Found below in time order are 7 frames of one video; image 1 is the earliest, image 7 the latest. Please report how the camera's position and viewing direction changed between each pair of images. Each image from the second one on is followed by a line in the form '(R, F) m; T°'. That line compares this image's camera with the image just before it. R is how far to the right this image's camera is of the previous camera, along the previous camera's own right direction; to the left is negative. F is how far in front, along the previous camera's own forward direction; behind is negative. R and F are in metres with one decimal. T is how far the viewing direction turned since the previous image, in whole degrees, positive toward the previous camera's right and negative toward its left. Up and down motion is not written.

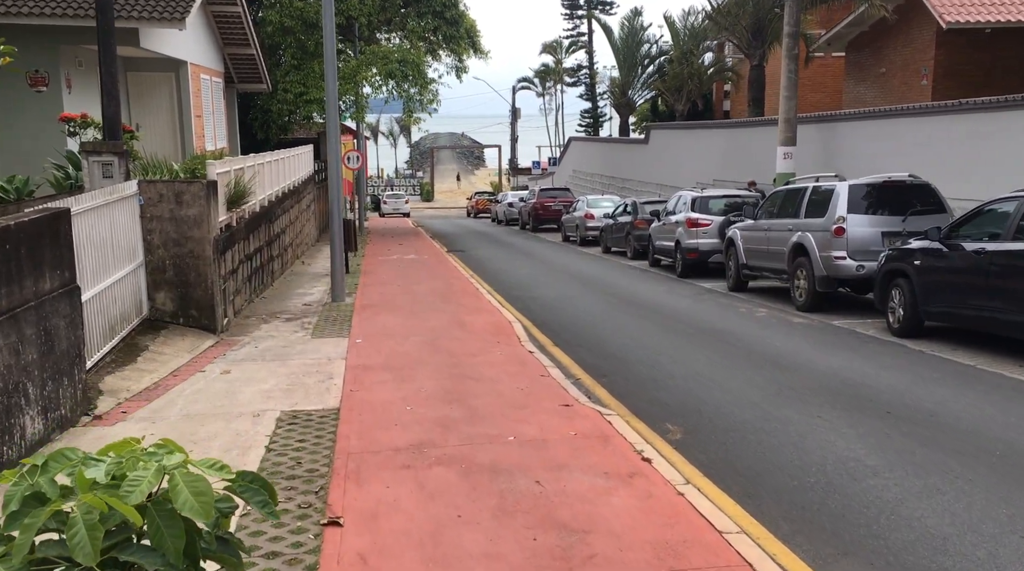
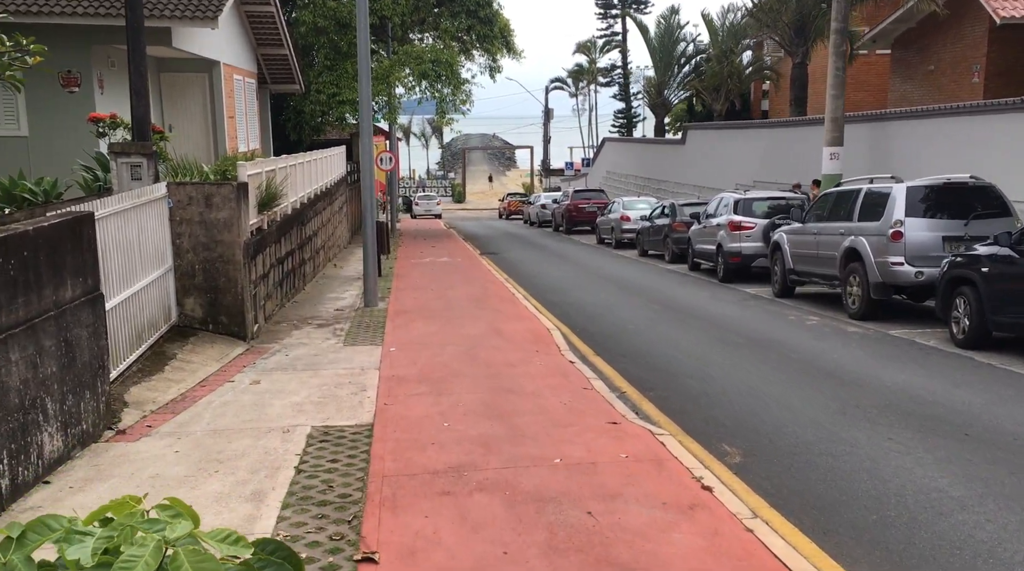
(-0.1, +0.4) m; -2°
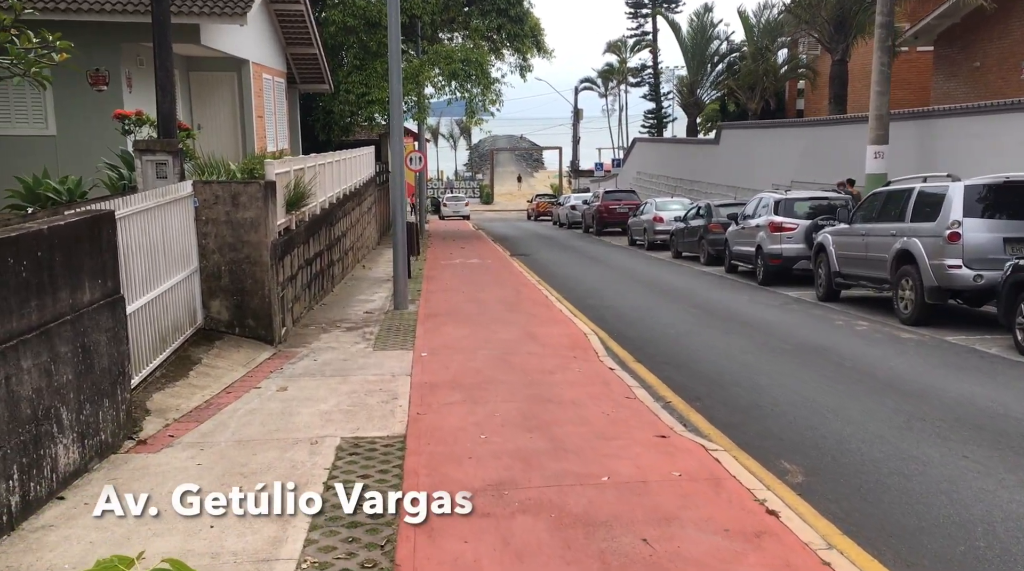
(-0.1, +0.4) m; -2°
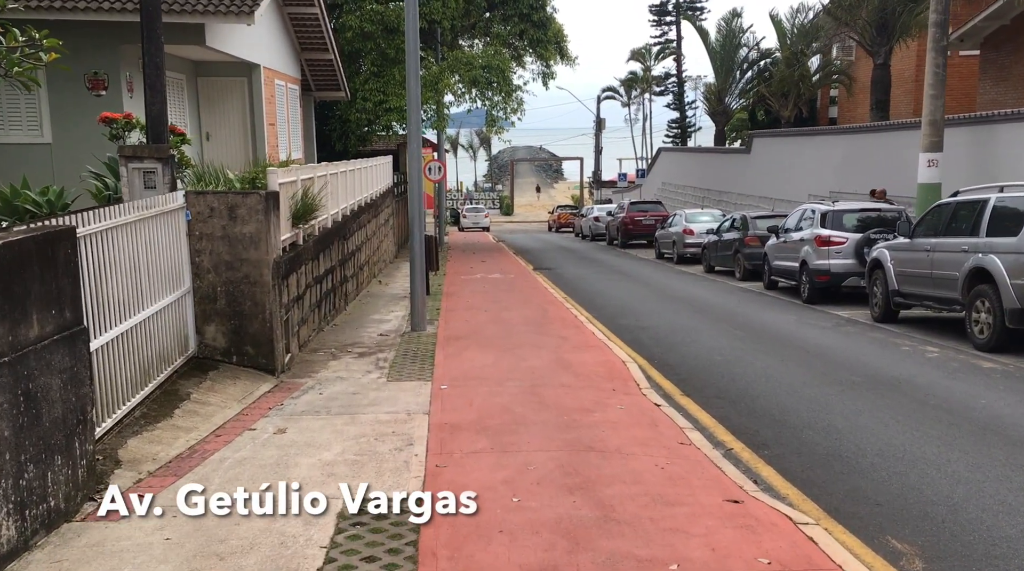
(-0.1, +1.1) m; -1°
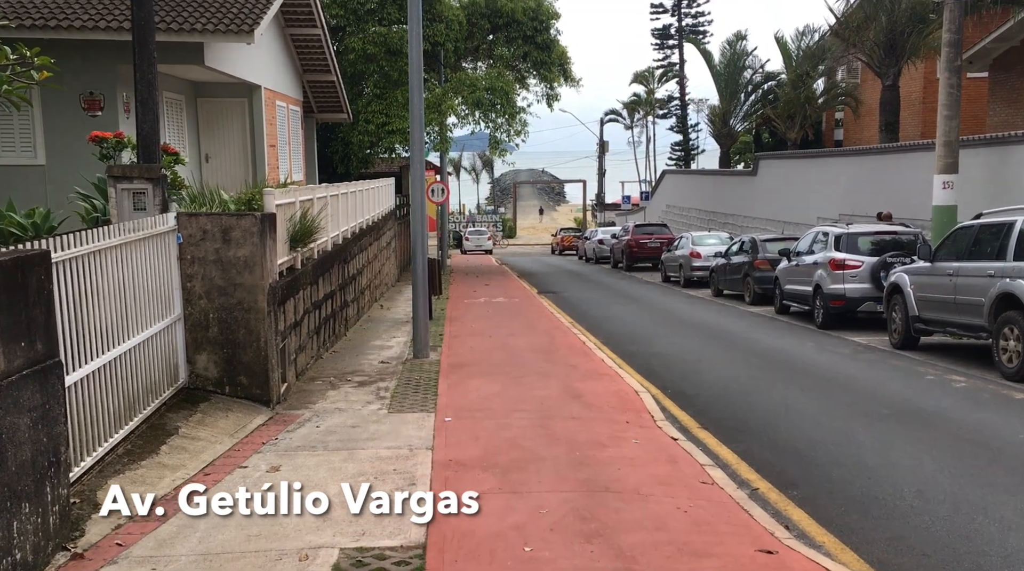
(-0.1, +0.4) m; 0°
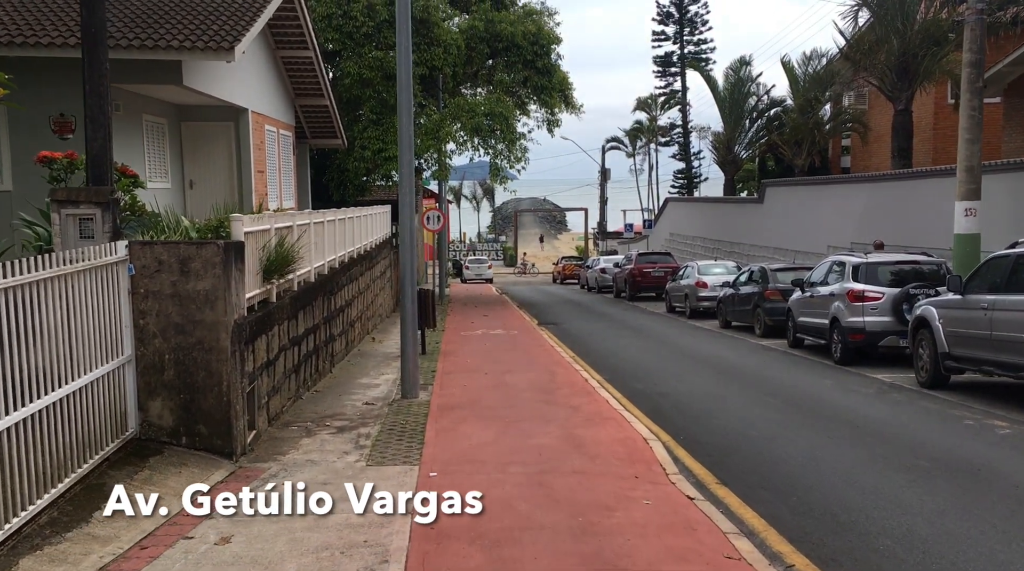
(+0.1, +0.9) m; 0°
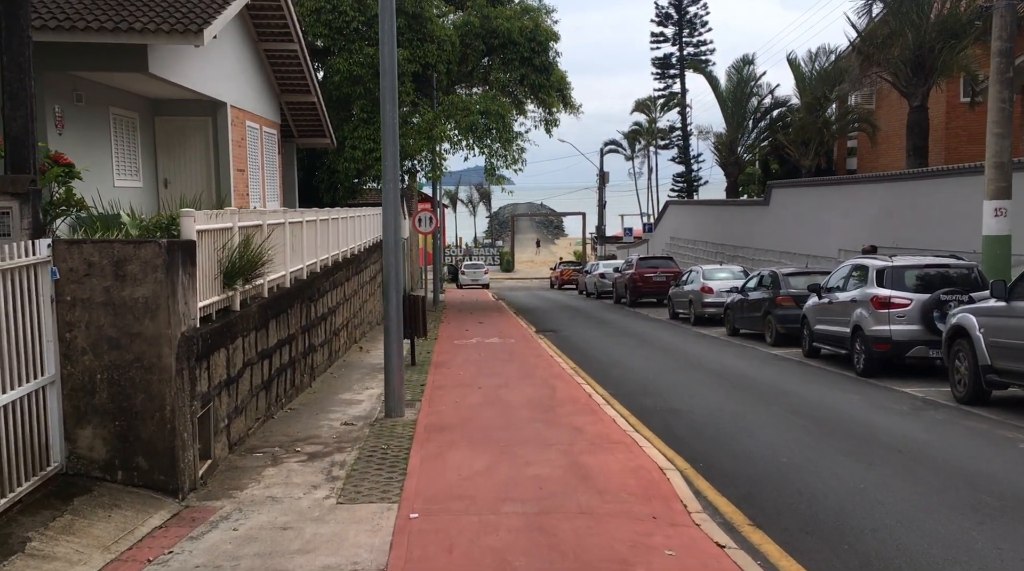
(0.0, +1.1) m; 0°
